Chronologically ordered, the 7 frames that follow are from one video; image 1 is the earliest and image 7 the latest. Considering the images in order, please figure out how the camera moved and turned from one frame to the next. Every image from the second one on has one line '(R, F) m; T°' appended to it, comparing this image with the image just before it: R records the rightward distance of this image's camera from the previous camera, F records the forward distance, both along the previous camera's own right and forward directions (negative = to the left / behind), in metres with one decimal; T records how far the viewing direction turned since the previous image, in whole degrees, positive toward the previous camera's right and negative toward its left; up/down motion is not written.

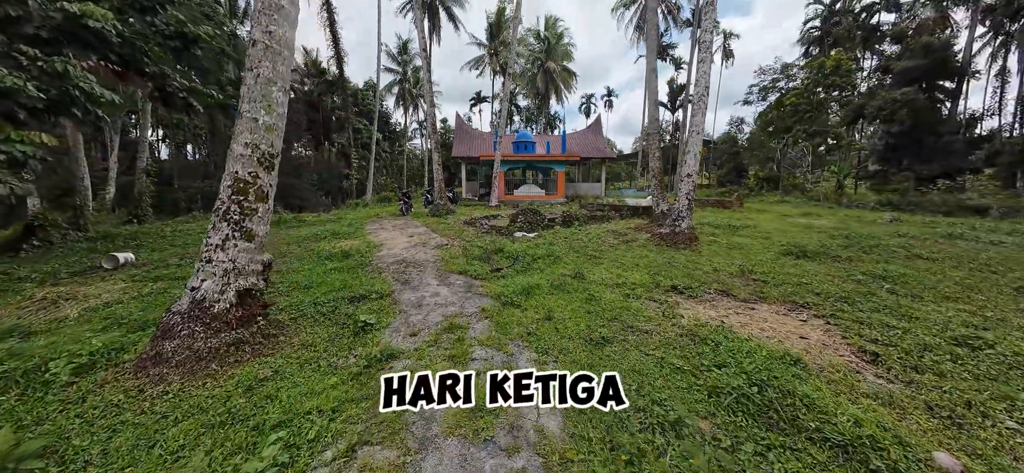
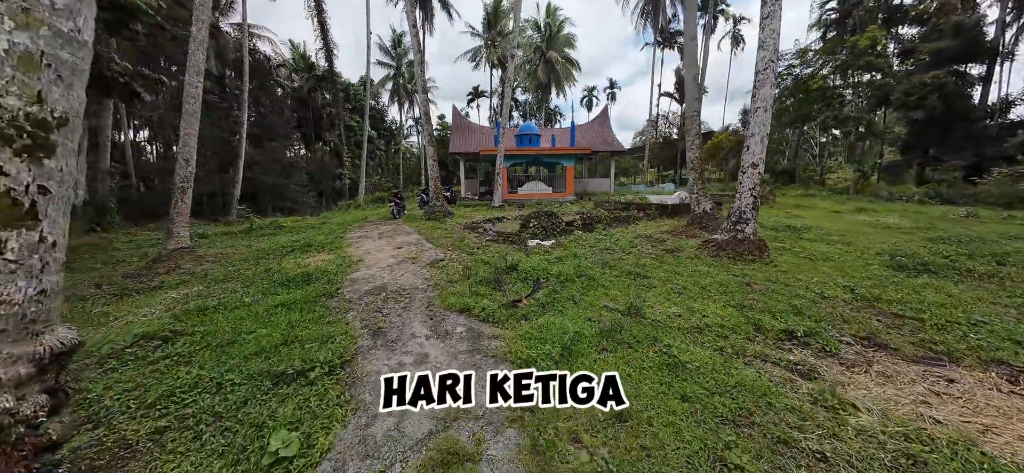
(-0.3, +1.7) m; 0°
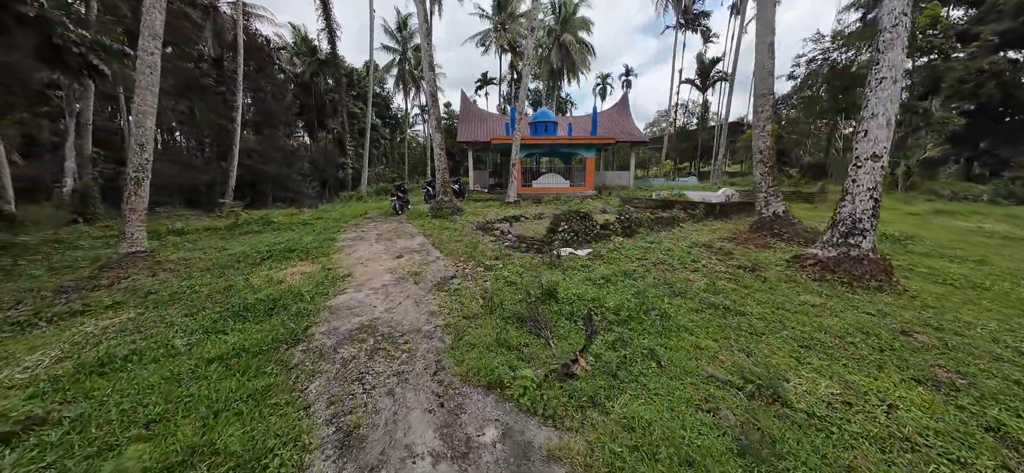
(-0.4, +1.4) m; -1°
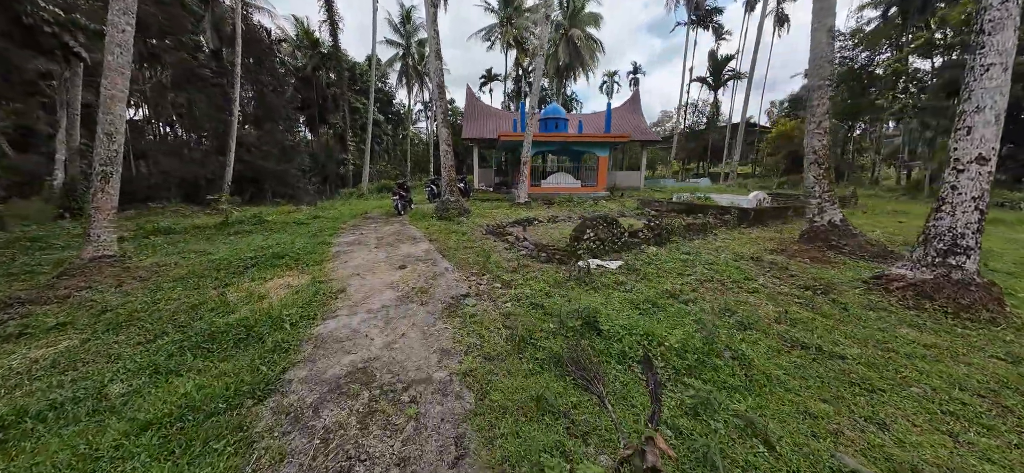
(-0.3, +0.7) m; 0°
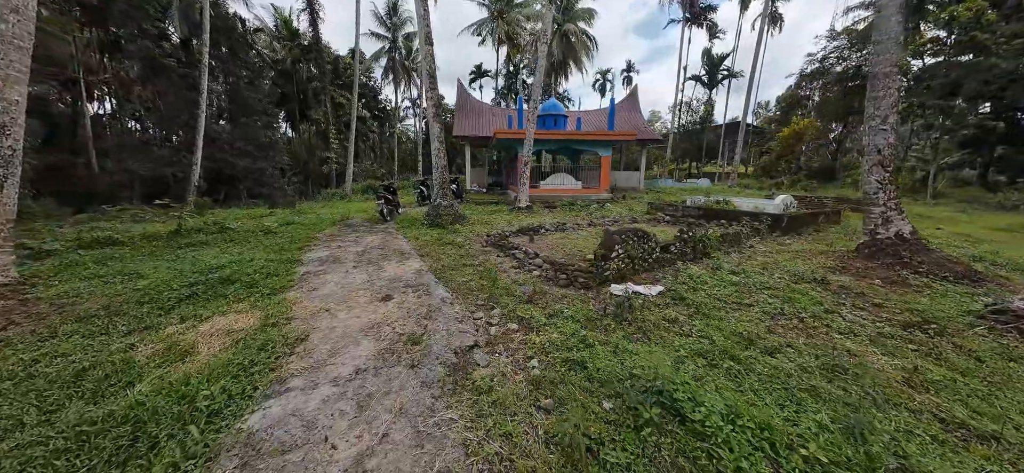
(-0.3, +1.0) m; +2°
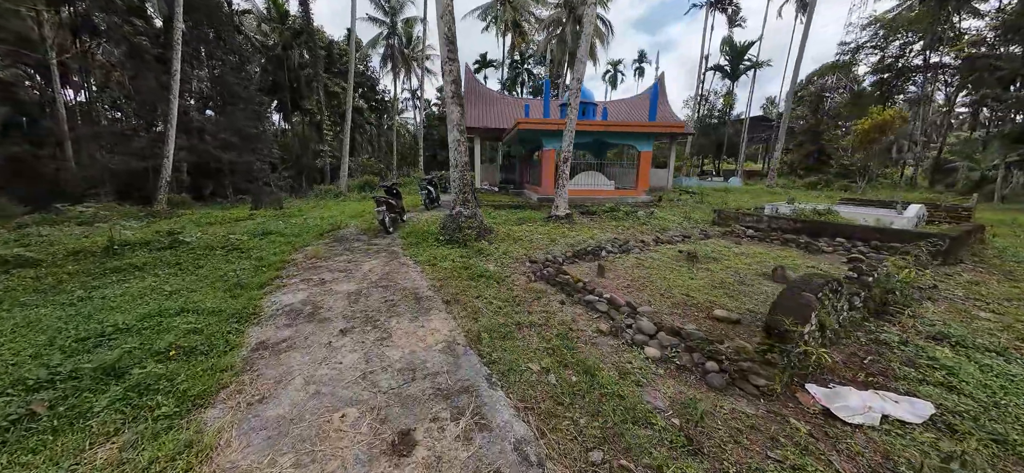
(-0.8, +1.9) m; 0°
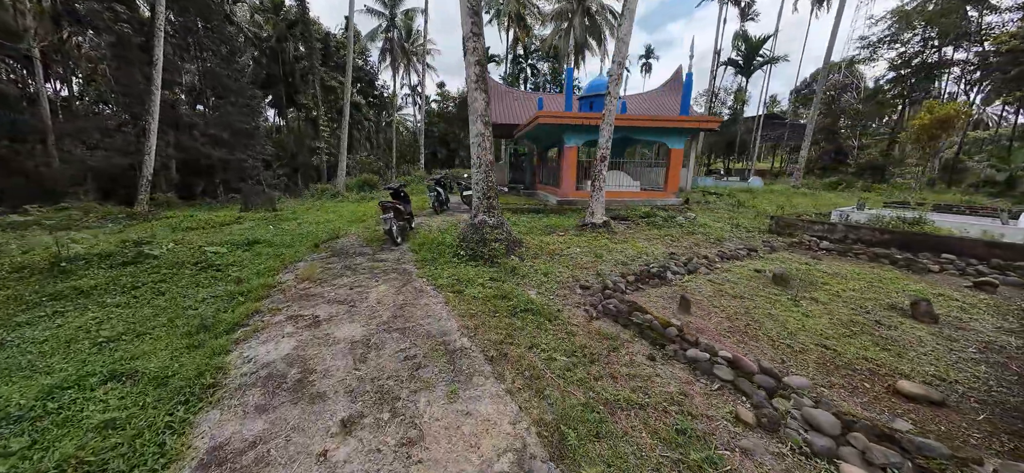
(-0.6, +1.0) m; 0°
